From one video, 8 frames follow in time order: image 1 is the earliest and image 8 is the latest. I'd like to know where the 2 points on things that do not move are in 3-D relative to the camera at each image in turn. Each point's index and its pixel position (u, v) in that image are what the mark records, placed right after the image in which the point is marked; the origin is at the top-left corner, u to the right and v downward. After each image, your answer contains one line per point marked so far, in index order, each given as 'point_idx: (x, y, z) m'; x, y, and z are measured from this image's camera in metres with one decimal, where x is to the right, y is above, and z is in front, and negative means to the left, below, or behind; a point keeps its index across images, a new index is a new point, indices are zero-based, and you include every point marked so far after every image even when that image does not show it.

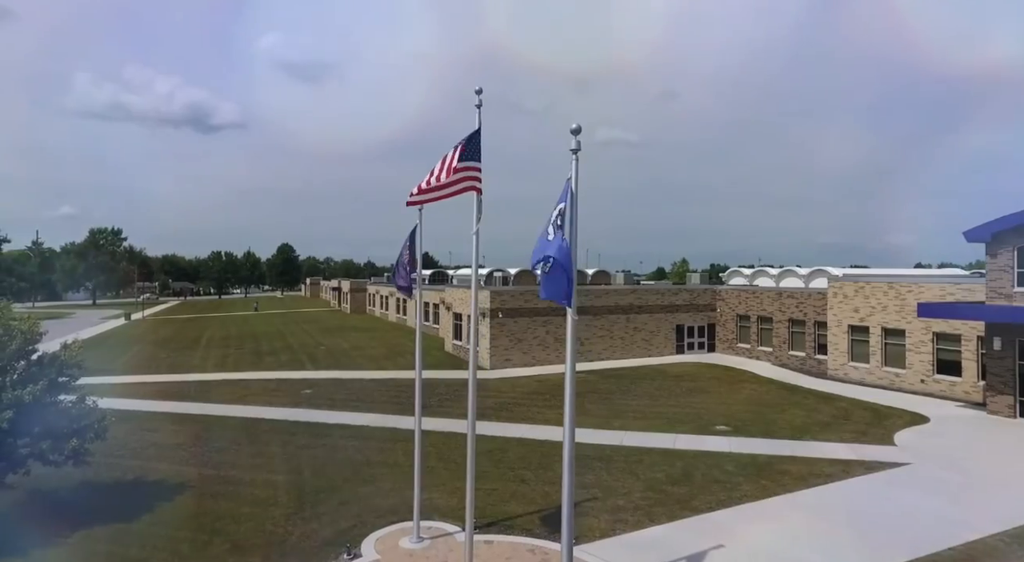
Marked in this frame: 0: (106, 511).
0: (-7.8, -4.5, +12.8) m
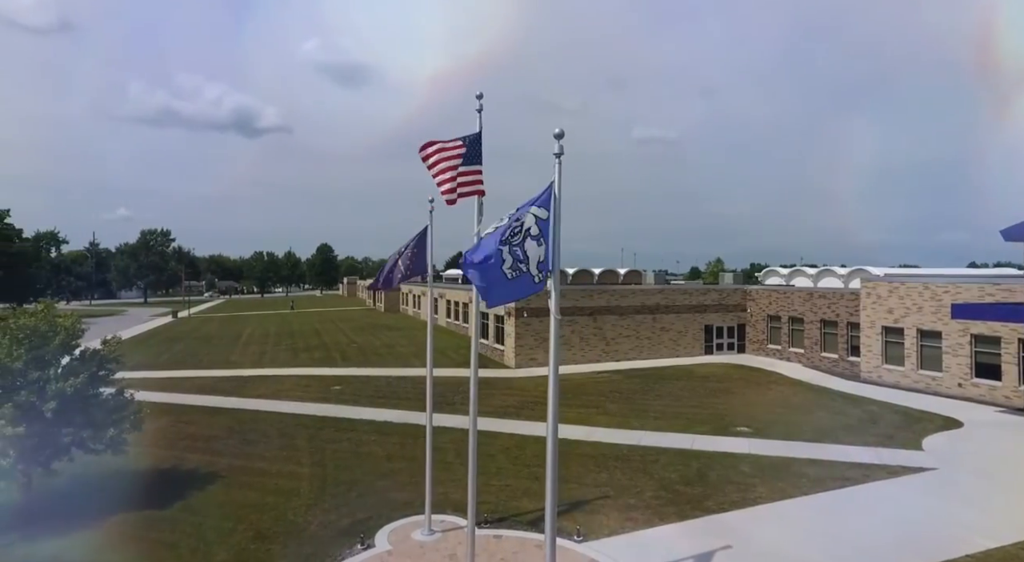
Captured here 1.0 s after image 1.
0: (-7.6, -4.5, +13.6) m
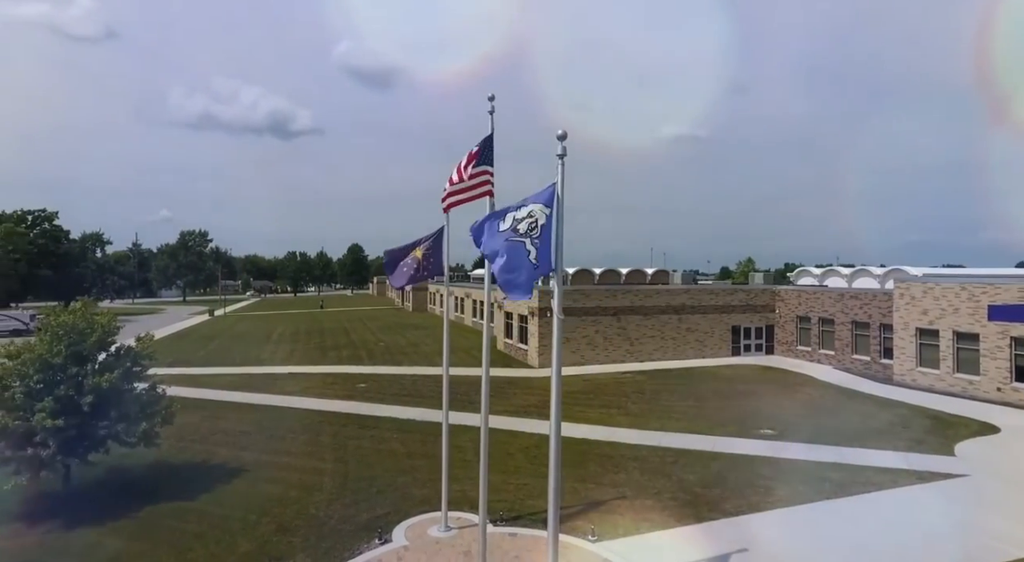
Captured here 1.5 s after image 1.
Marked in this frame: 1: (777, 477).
0: (-7.2, -4.5, +14.1) m
1: (+5.9, -4.3, +14.7) m
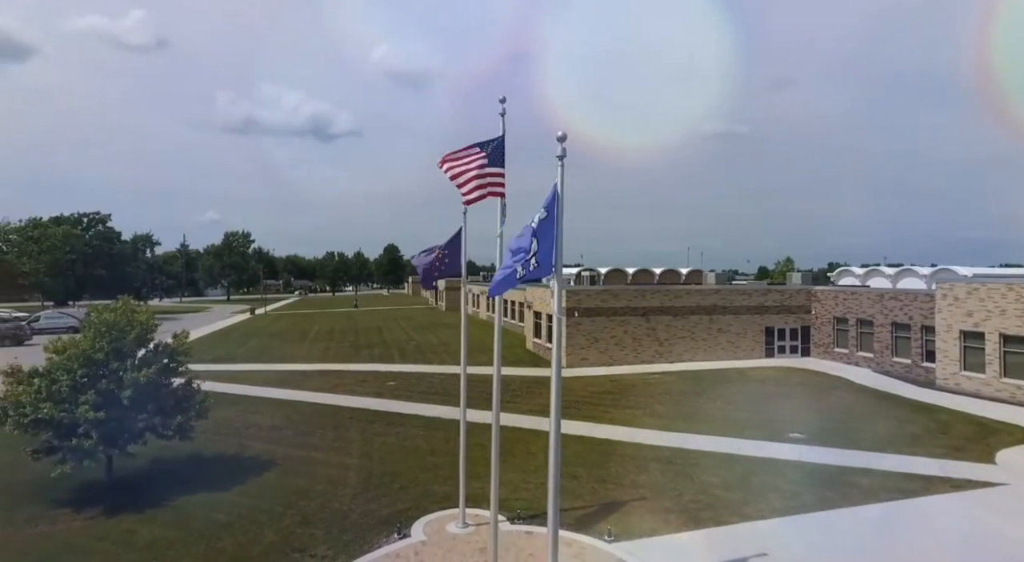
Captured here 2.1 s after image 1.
0: (-6.8, -4.5, +14.7) m
1: (+6.4, -4.3, +14.4) m
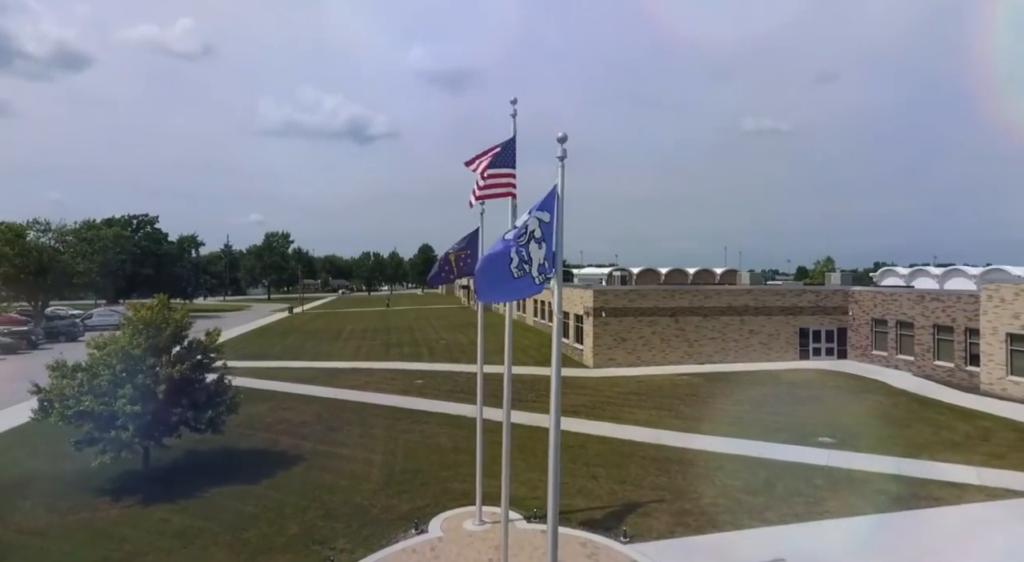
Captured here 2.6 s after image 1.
0: (-6.4, -4.5, +15.2) m
1: (+6.8, -4.4, +14.1) m
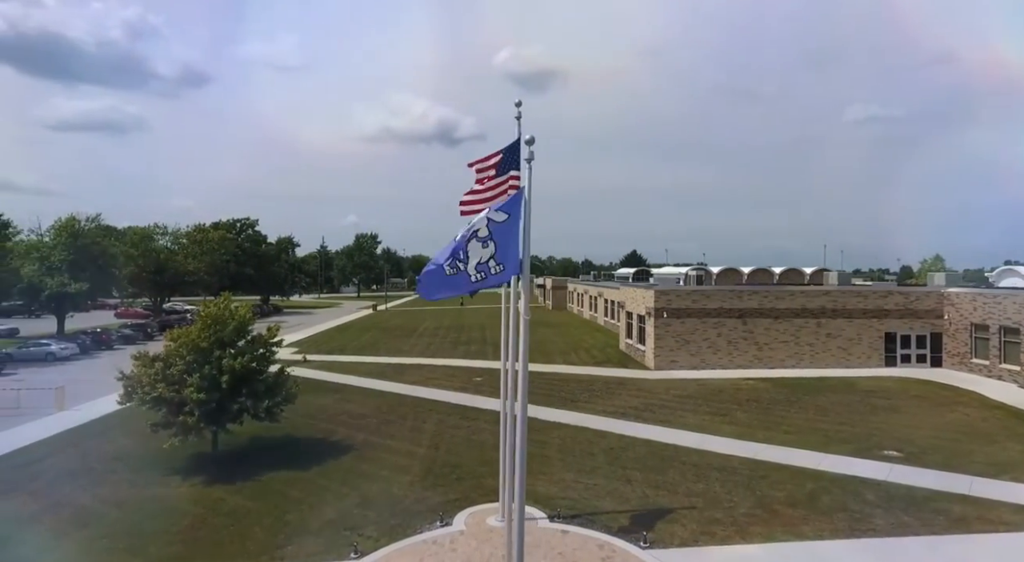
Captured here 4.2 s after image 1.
0: (-5.5, -4.4, +16.3) m
1: (+7.3, -4.4, +13.1) m
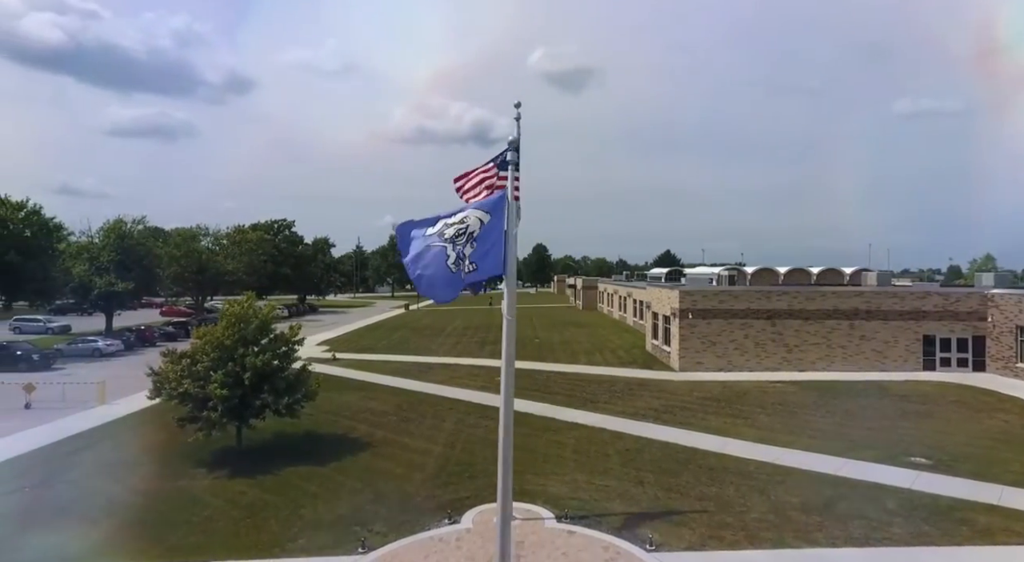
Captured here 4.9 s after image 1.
0: (-5.1, -4.4, +16.7) m
1: (+7.4, -4.4, +12.5) m
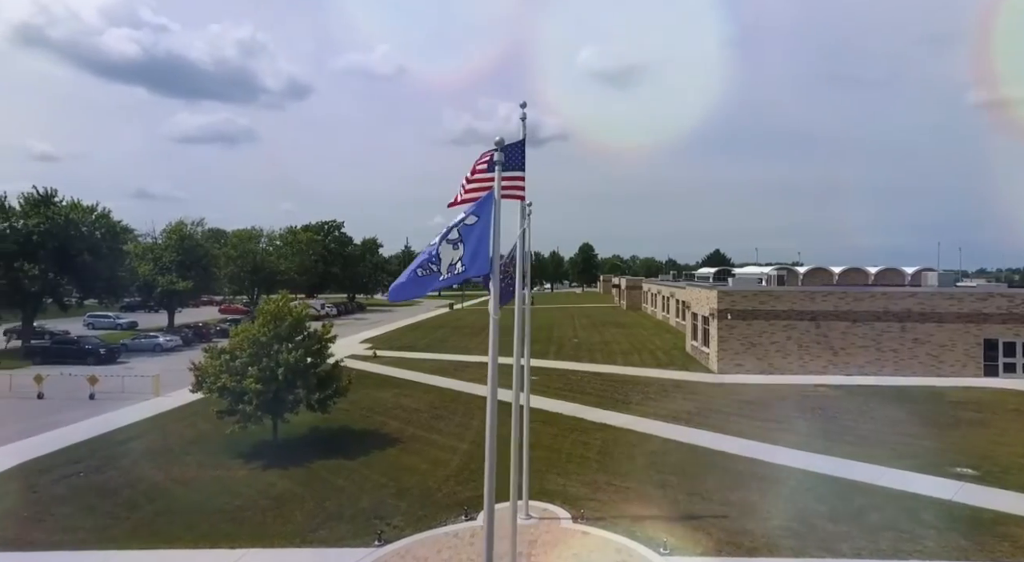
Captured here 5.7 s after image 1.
0: (-4.4, -4.4, +17.0) m
1: (+7.7, -4.3, +11.8) m
